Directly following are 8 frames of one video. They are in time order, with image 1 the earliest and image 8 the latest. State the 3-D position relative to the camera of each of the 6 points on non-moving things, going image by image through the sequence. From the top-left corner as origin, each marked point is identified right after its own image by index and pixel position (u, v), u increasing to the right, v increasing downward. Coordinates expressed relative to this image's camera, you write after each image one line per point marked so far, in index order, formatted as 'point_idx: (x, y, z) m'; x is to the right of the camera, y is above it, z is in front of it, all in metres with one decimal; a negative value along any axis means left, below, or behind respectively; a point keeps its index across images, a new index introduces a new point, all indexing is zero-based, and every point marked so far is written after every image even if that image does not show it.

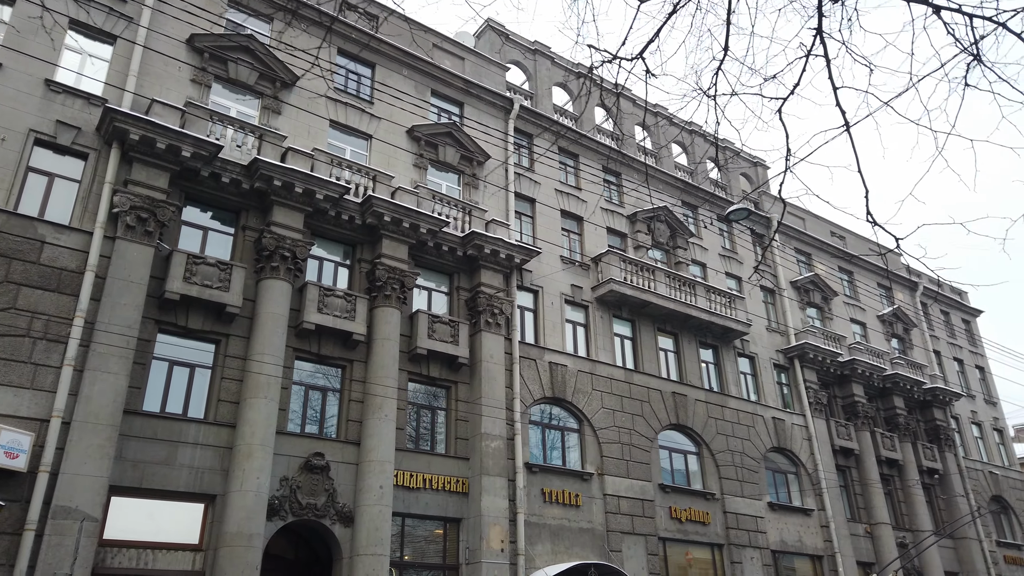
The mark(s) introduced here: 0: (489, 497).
0: (-0.6, -5.5, +19.1) m
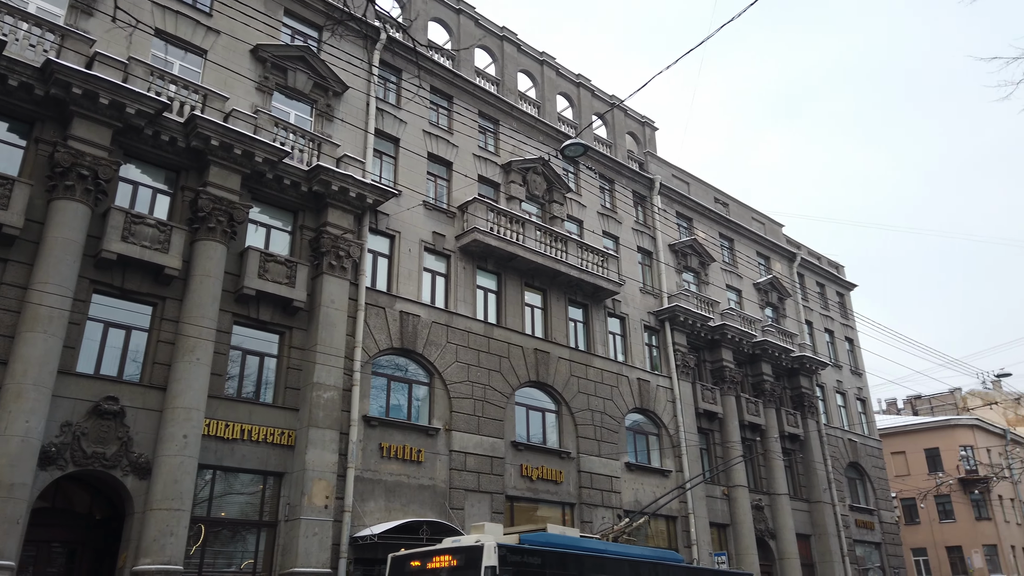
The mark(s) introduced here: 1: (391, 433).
0: (-4.8, -4.0, +17.8) m
1: (-3.3, -3.9, +19.8) m
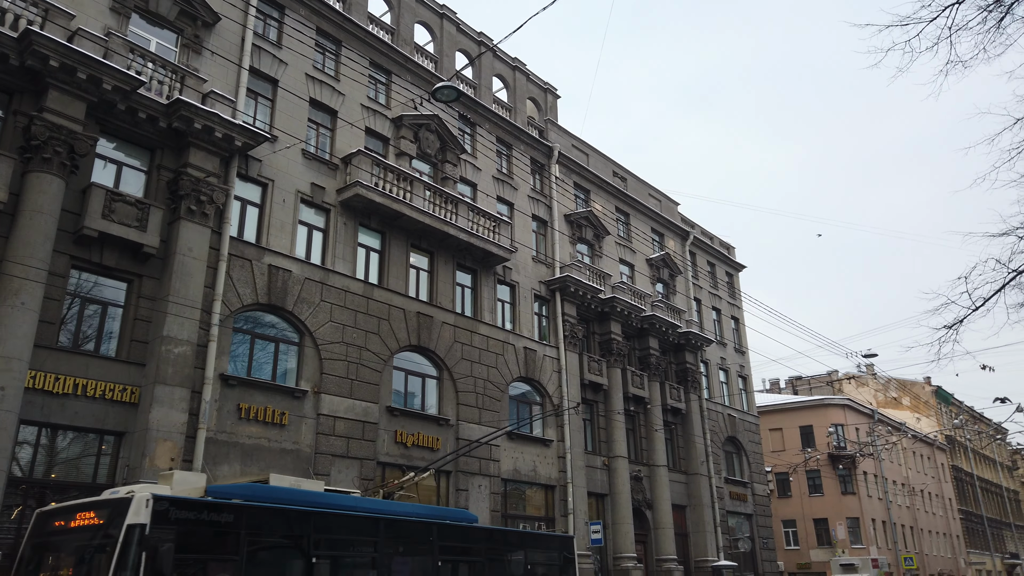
0: (-7.9, -2.7, +16.4) m
1: (-6.6, -2.7, +18.5) m
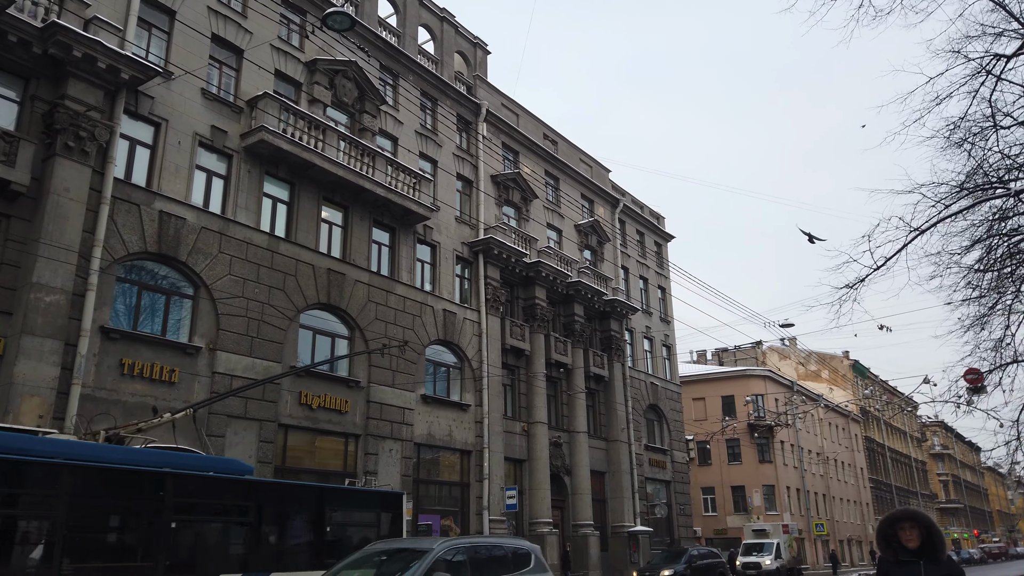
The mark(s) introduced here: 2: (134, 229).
0: (-9.9, -1.5, +15.0) m
1: (-8.8, -1.4, +17.2) m
2: (-9.1, +1.4, +17.7) m
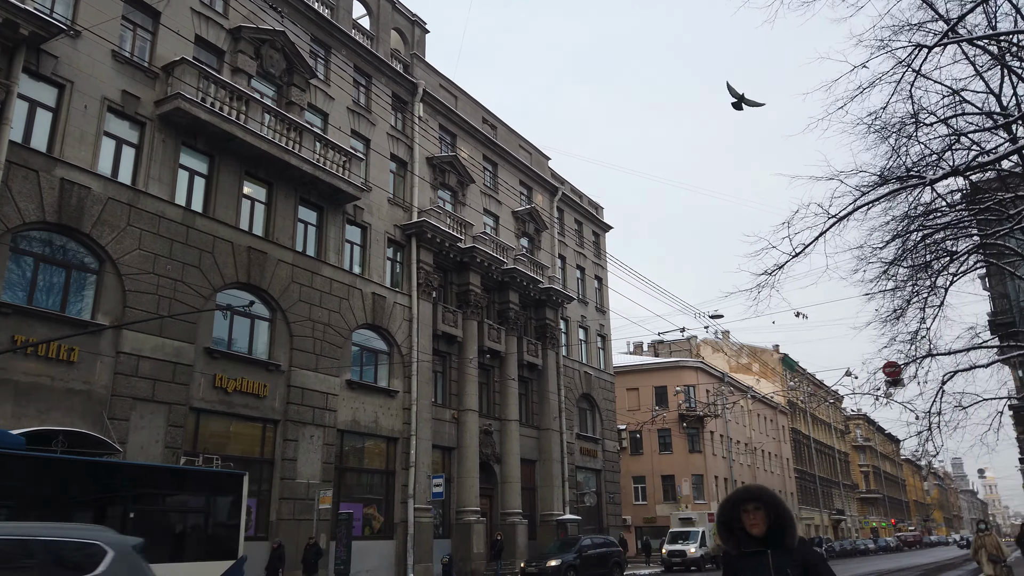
0: (-11.5, -0.9, +13.7) m
1: (-10.5, -0.8, +16.0) m
2: (-10.8, +2.1, +16.5) m
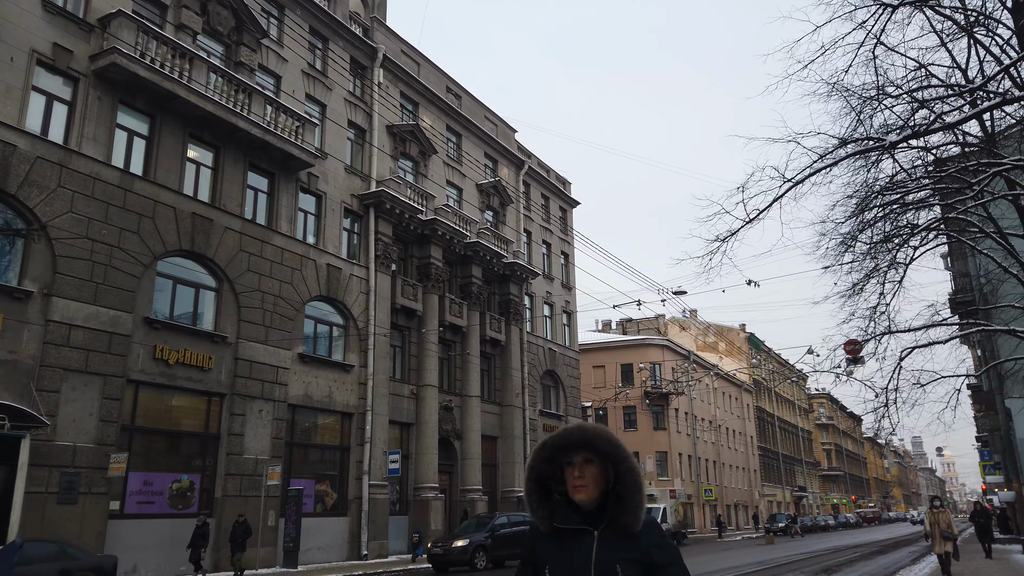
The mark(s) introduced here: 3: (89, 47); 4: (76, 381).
0: (-12.4, -0.2, +12.7) m
1: (-11.6, 0.0, +15.0) m
2: (-11.8, +2.8, +15.4) m
3: (-10.7, +6.1, +18.6) m
4: (-10.1, -2.2, +17.0) m
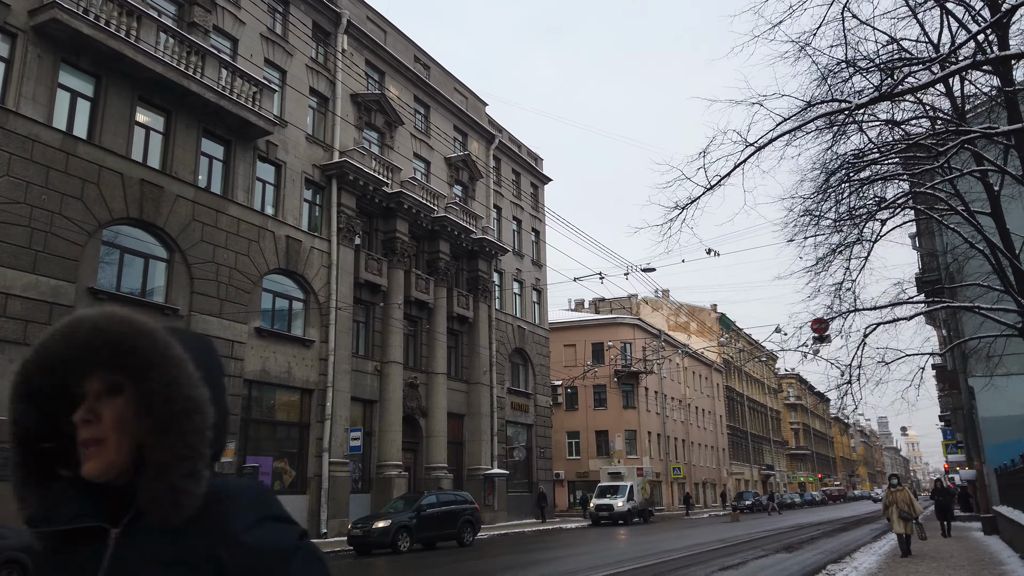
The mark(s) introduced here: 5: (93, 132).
0: (-13.2, +0.4, +11.8) m
1: (-12.4, +0.6, +14.1) m
2: (-12.6, +3.5, +14.4) m
3: (-11.6, +6.9, +17.6) m
4: (-11.0, -1.5, +16.2) m
5: (-10.7, +4.0, +18.7) m
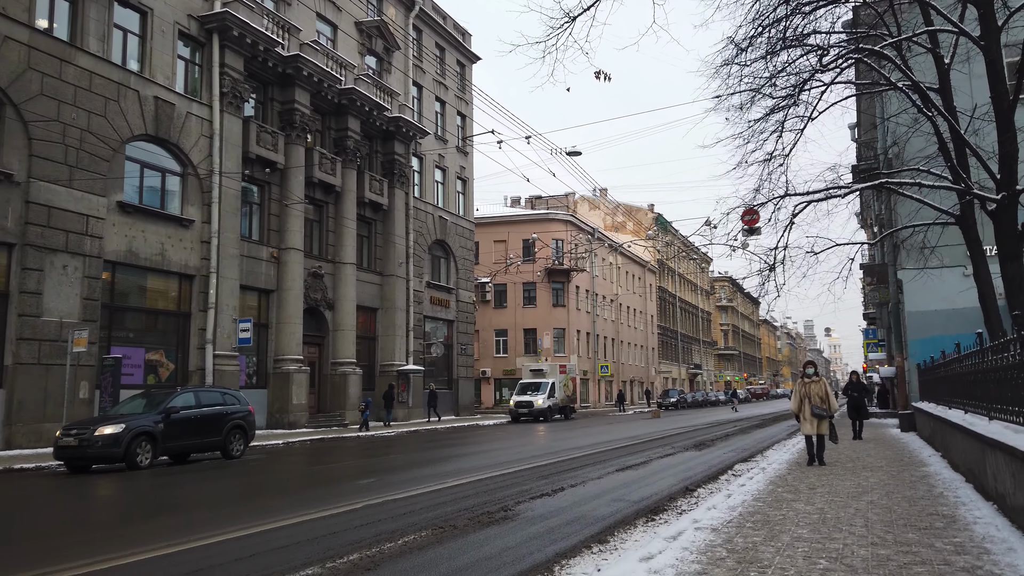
0: (-14.9, +2.6, +8.3) m
1: (-14.3, +3.1, +10.7) m
2: (-14.5, +6.0, +10.5) m
3: (-13.7, +9.8, +13.3) m
4: (-13.2, +1.3, +13.1) m
5: (-12.9, +7.0, +14.9) m
